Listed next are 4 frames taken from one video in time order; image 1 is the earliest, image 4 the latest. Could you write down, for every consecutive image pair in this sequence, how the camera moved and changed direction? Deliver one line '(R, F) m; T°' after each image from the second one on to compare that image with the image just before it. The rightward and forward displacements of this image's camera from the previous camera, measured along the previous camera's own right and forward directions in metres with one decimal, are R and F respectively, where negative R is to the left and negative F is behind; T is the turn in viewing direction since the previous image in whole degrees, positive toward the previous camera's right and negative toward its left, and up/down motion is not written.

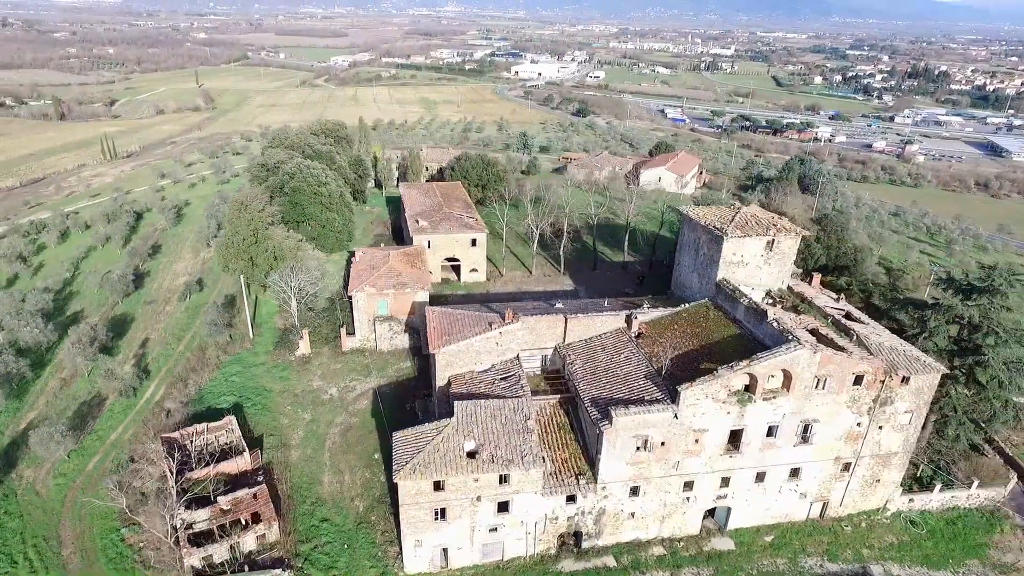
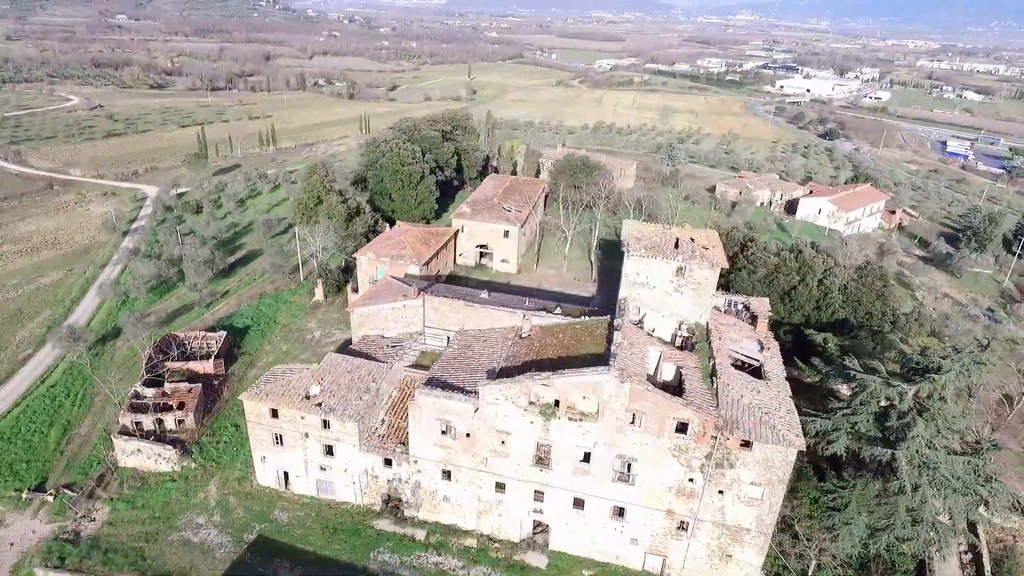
(+13.4, +1.4) m; -22°
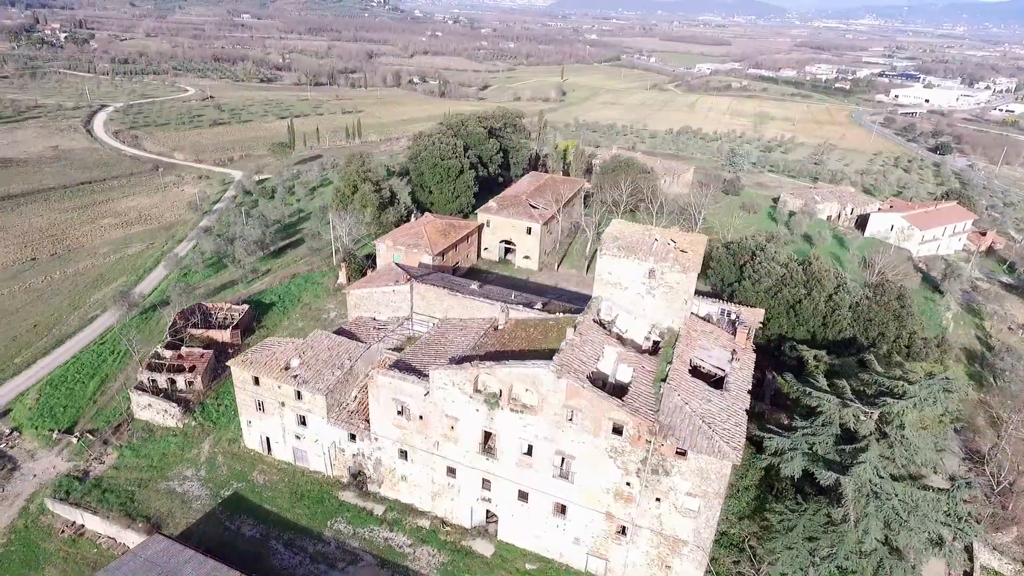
(+4.4, 0.0) m; -8°
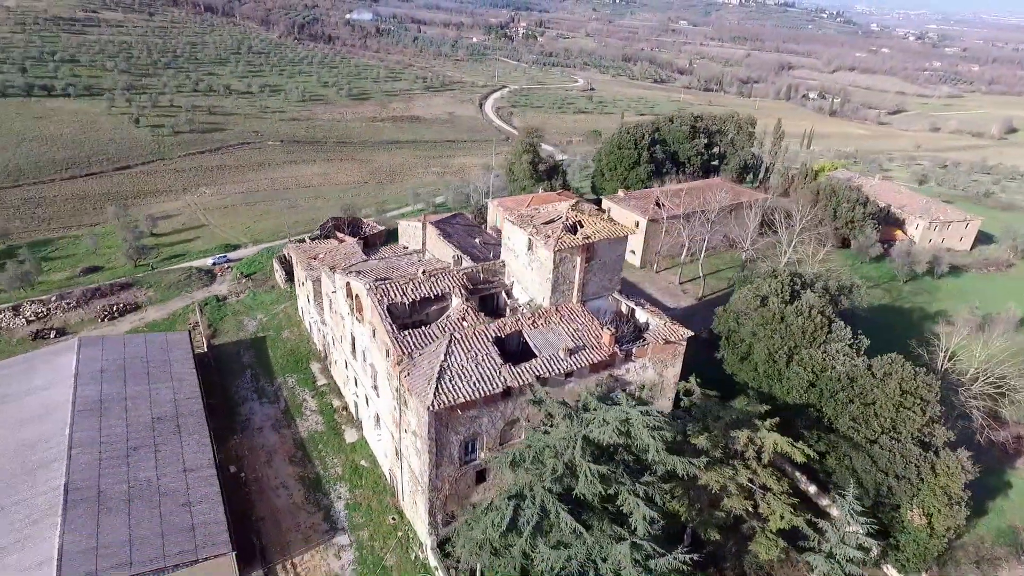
(+17.4, +3.5) m; -33°
